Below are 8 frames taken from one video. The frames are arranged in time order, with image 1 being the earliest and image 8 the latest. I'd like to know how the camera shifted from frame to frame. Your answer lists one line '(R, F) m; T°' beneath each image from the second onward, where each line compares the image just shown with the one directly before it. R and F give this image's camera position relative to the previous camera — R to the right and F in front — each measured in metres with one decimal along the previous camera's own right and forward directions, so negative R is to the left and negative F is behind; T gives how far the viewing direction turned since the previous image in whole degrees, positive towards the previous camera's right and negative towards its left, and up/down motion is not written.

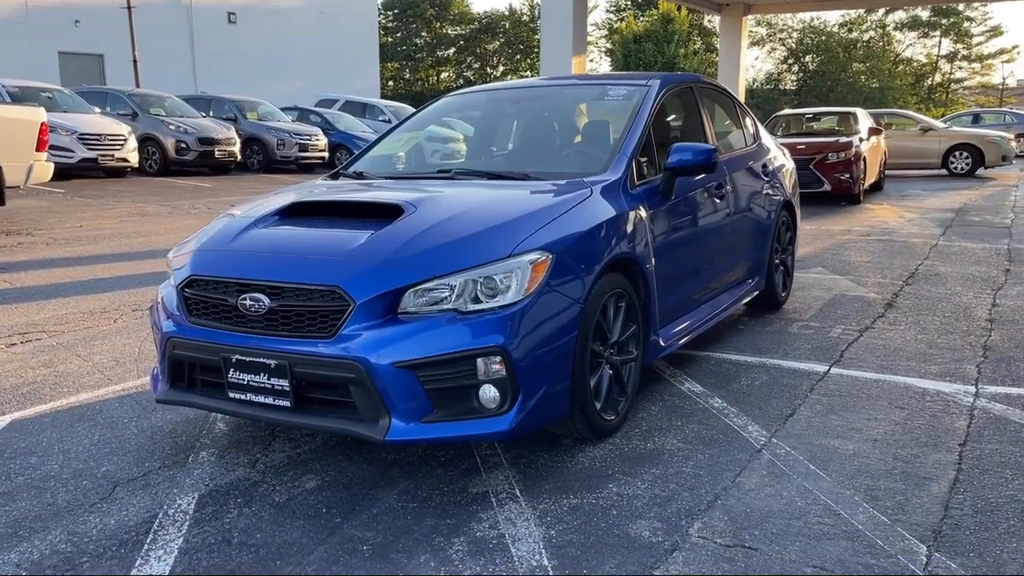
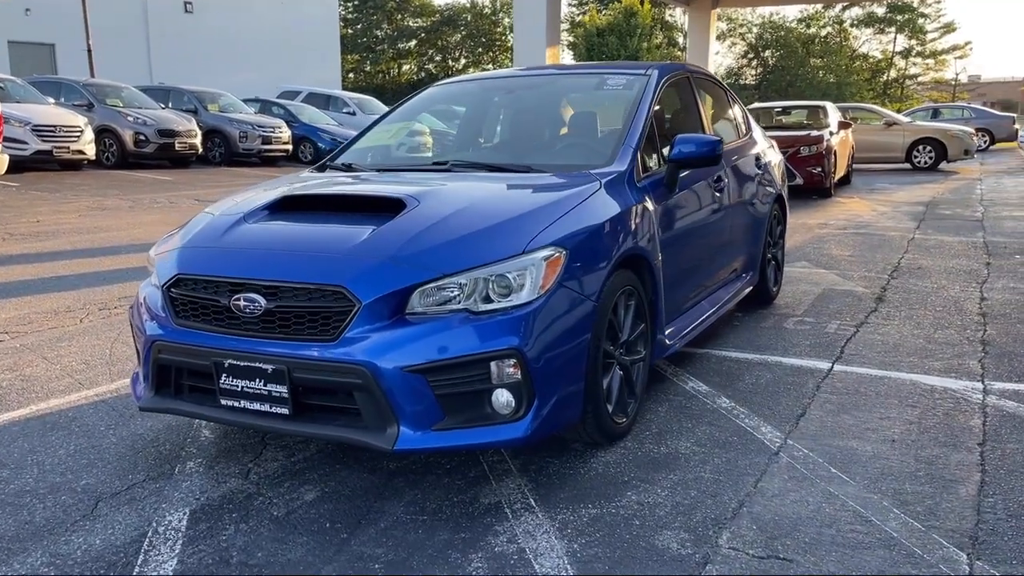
(-0.2, +0.2) m; +3°
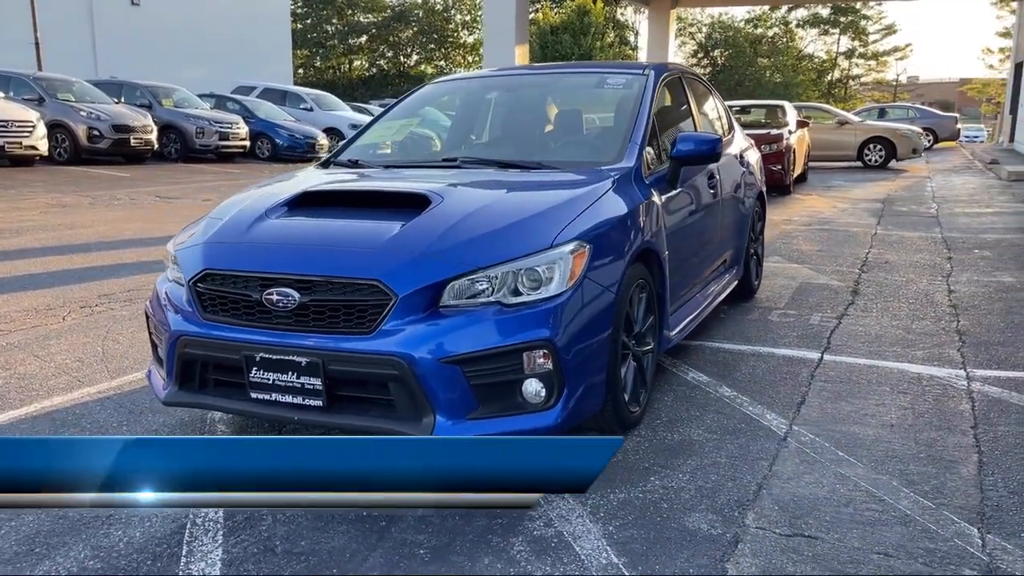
(-0.3, -0.1) m; +3°
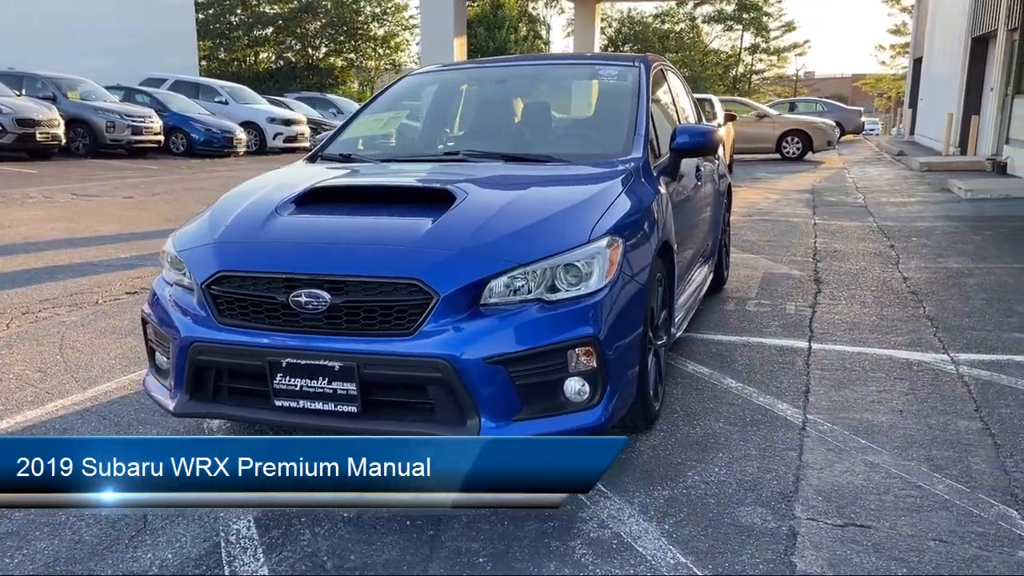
(-0.4, +0.1) m; +6°
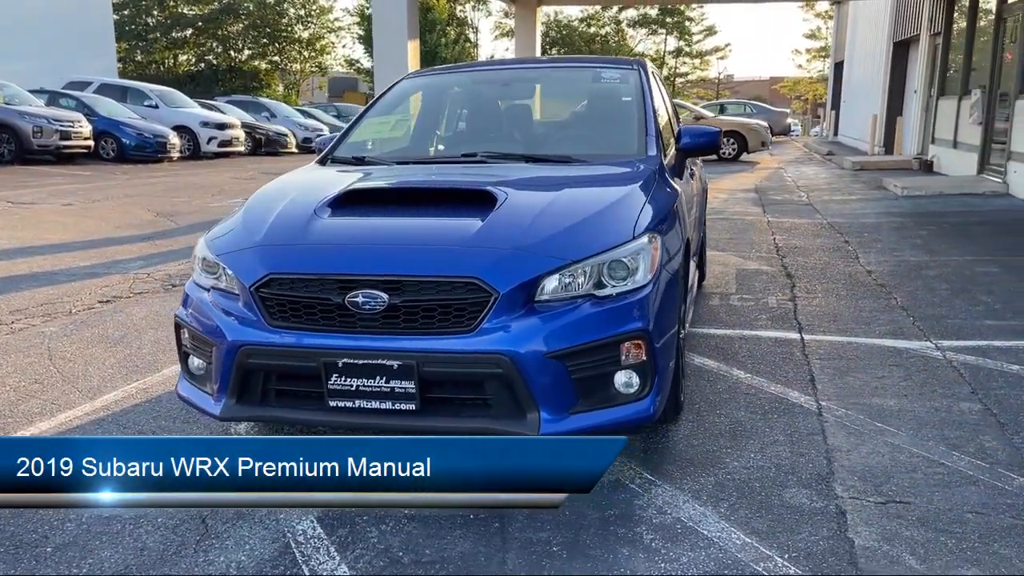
(-0.4, -0.1) m; +5°
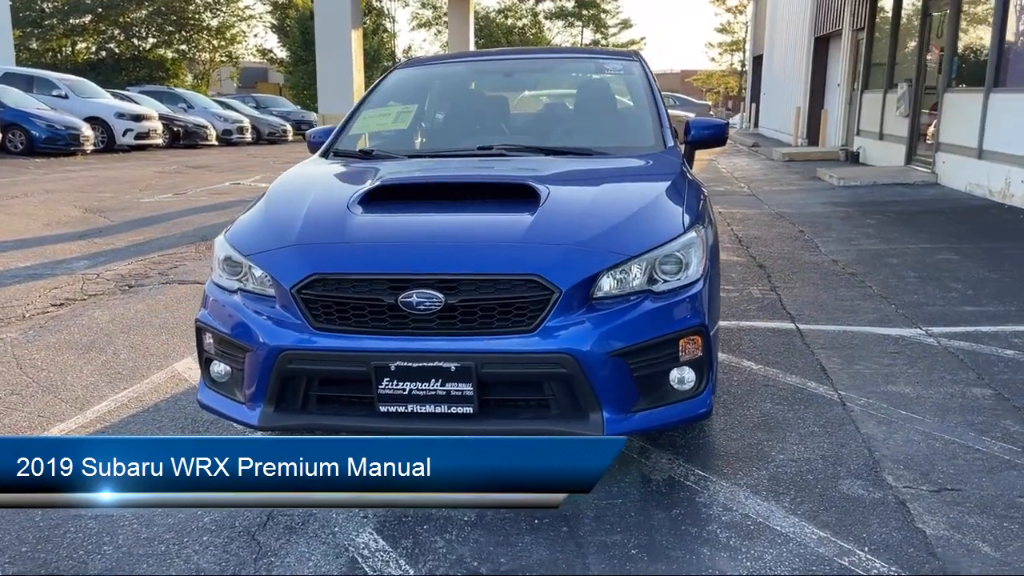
(-0.5, +0.1) m; +5°
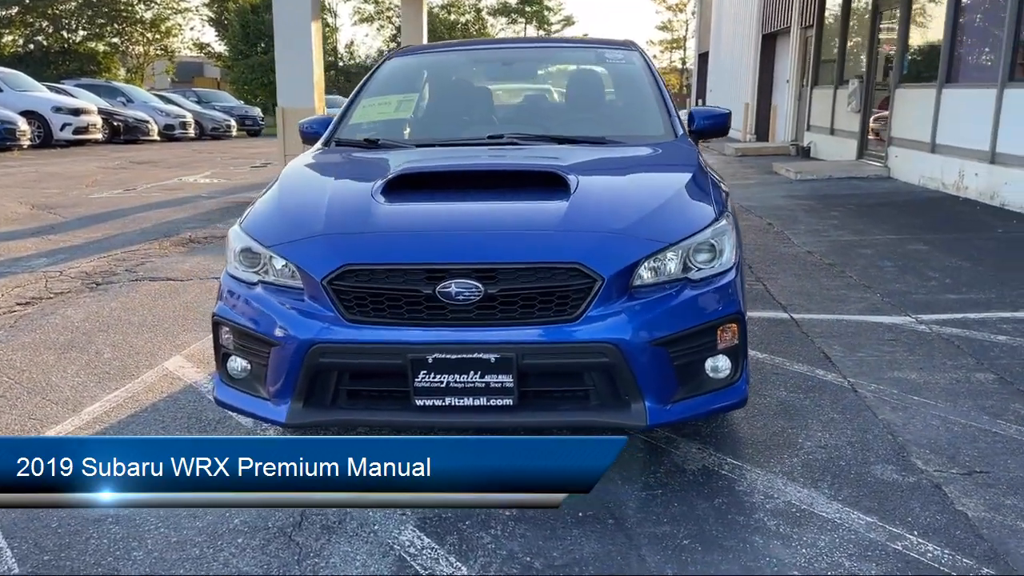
(-0.3, +0.1) m; +4°
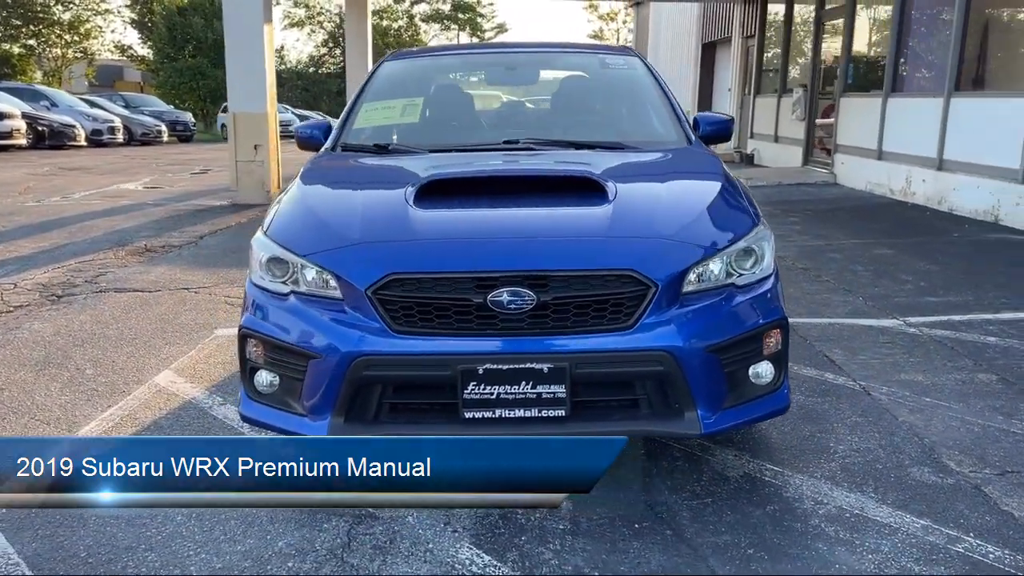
(-0.4, +0.1) m; +4°
